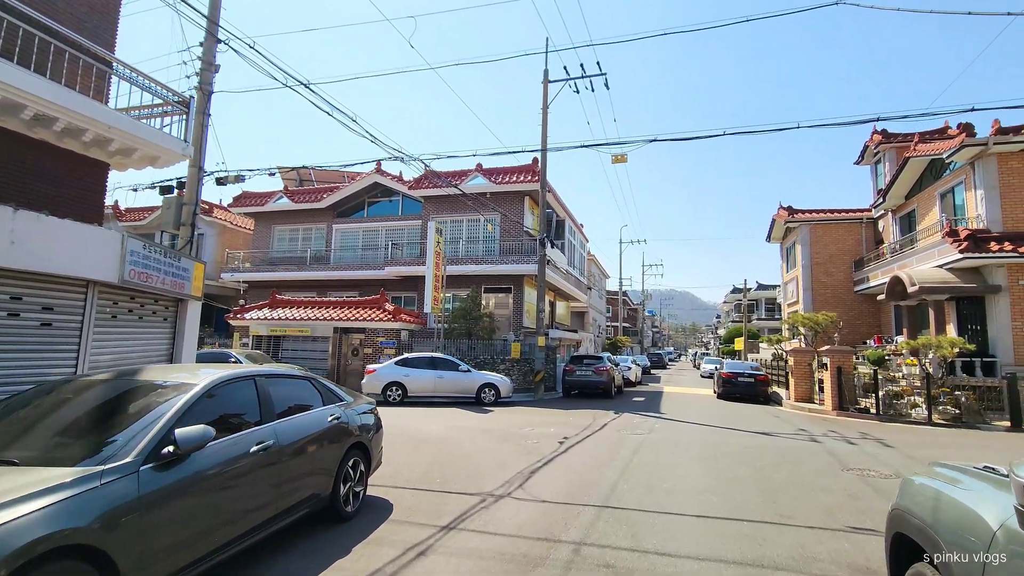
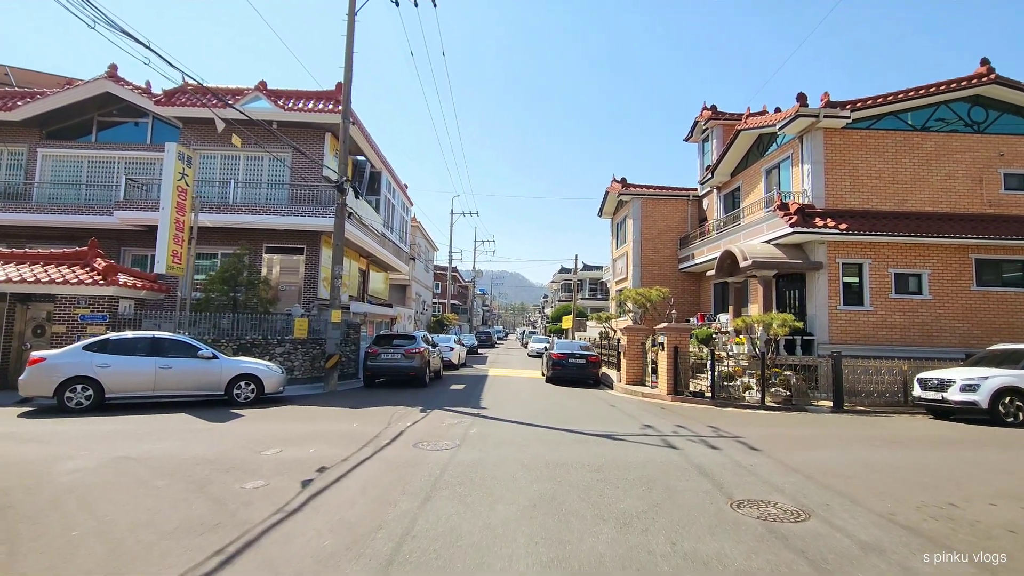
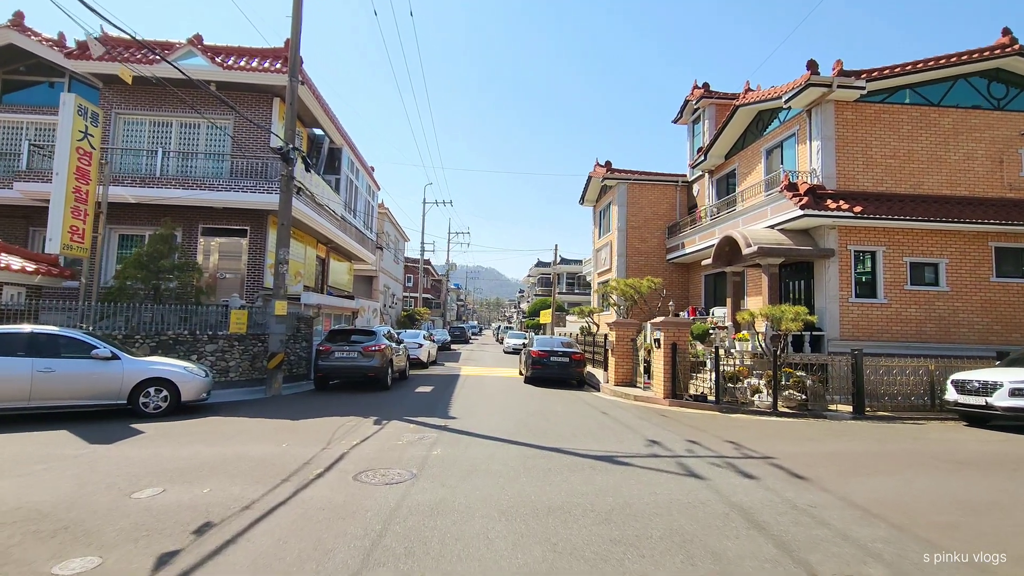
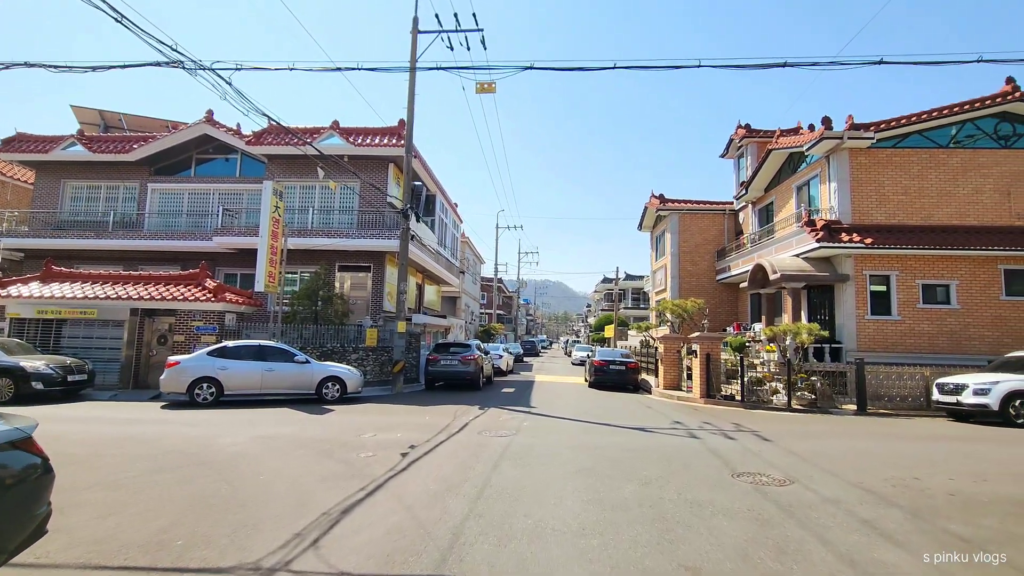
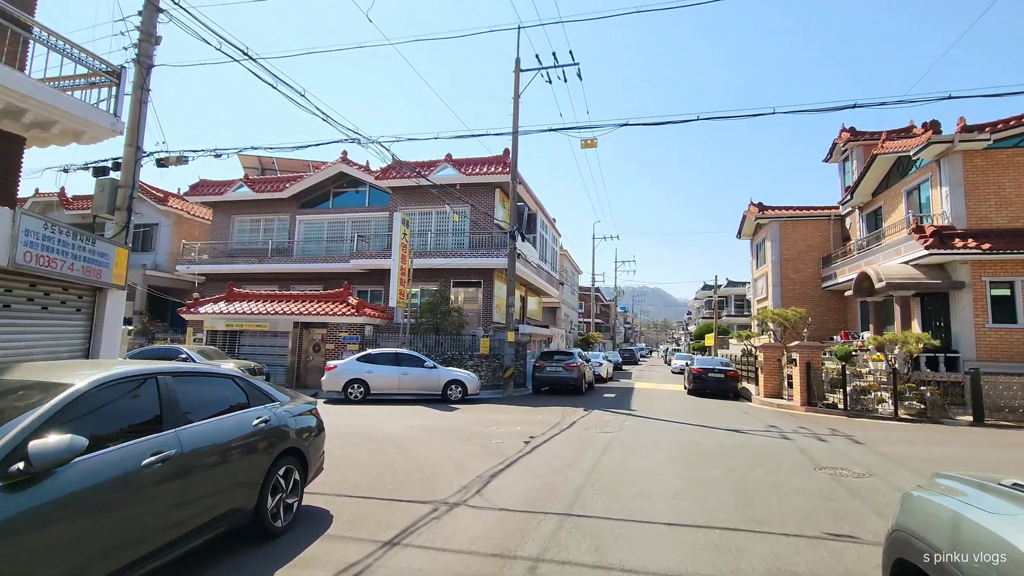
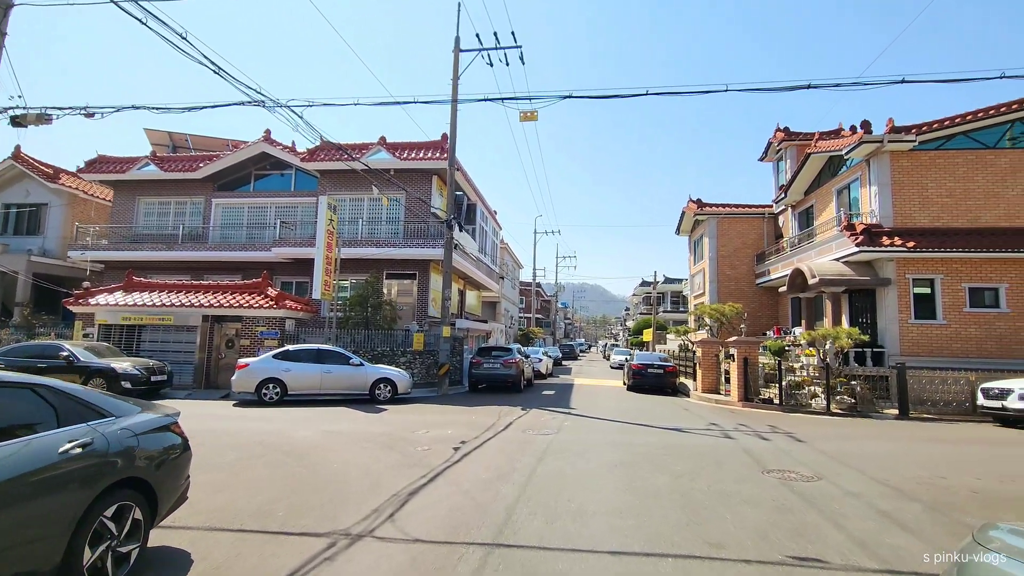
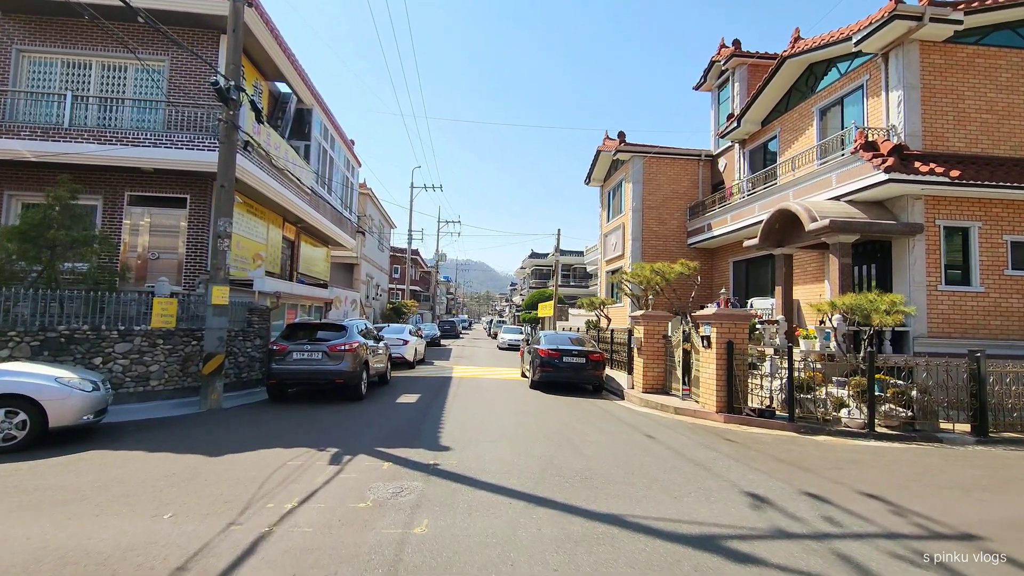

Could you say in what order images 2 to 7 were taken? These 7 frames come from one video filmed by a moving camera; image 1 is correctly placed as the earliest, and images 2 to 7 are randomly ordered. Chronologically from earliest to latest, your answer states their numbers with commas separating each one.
5, 6, 4, 2, 3, 7
